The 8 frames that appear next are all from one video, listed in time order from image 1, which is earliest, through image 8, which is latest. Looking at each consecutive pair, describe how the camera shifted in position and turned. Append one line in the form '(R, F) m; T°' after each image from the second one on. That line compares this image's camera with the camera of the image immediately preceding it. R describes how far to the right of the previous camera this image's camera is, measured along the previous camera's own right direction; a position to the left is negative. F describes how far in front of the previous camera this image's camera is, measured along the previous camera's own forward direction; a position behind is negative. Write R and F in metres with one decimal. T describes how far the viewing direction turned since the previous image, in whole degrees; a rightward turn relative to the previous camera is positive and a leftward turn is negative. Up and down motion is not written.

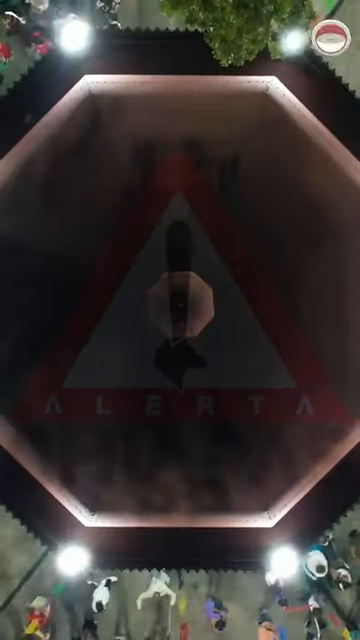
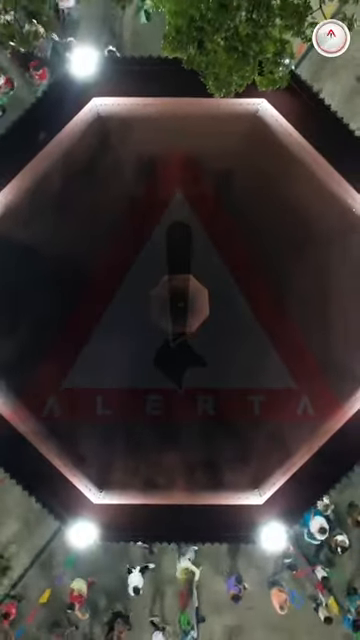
(0.0, -0.8) m; 0°
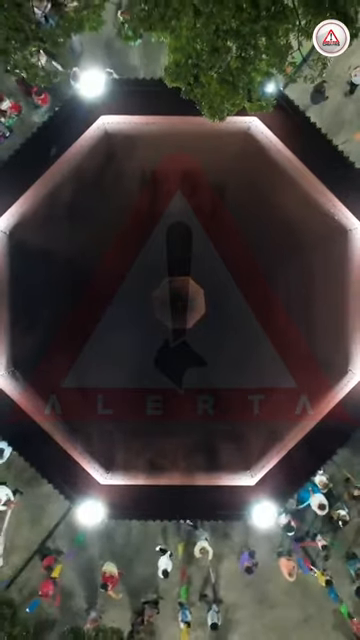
(0.0, -0.8) m; 0°
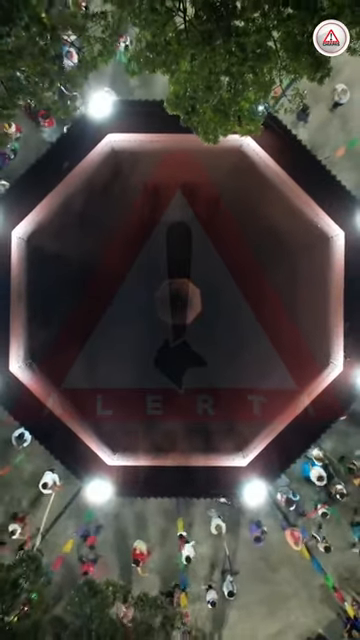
(0.0, -1.0) m; 0°
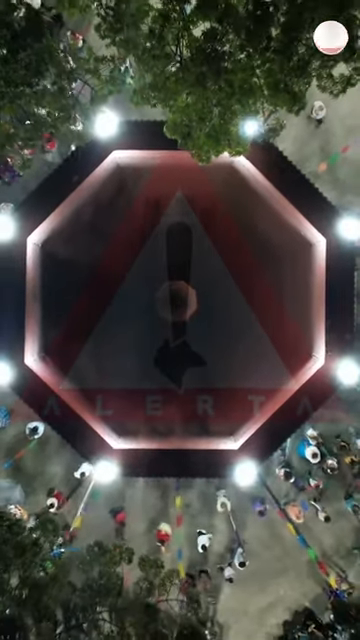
(0.0, -1.1) m; 0°
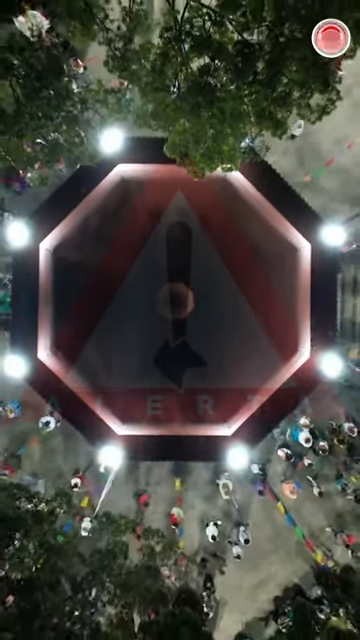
(0.0, -1.1) m; 0°
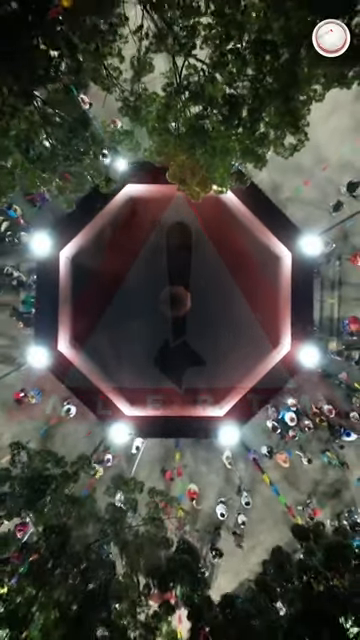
(0.0, -2.1) m; 0°
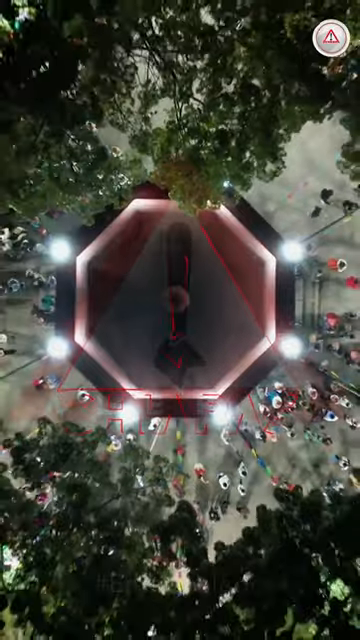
(0.0, -2.3) m; 0°
